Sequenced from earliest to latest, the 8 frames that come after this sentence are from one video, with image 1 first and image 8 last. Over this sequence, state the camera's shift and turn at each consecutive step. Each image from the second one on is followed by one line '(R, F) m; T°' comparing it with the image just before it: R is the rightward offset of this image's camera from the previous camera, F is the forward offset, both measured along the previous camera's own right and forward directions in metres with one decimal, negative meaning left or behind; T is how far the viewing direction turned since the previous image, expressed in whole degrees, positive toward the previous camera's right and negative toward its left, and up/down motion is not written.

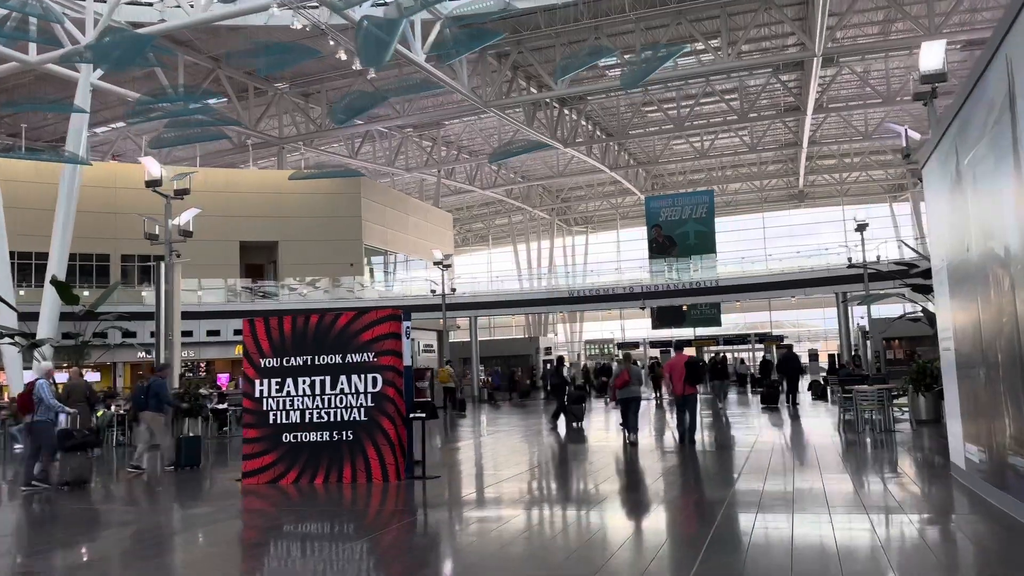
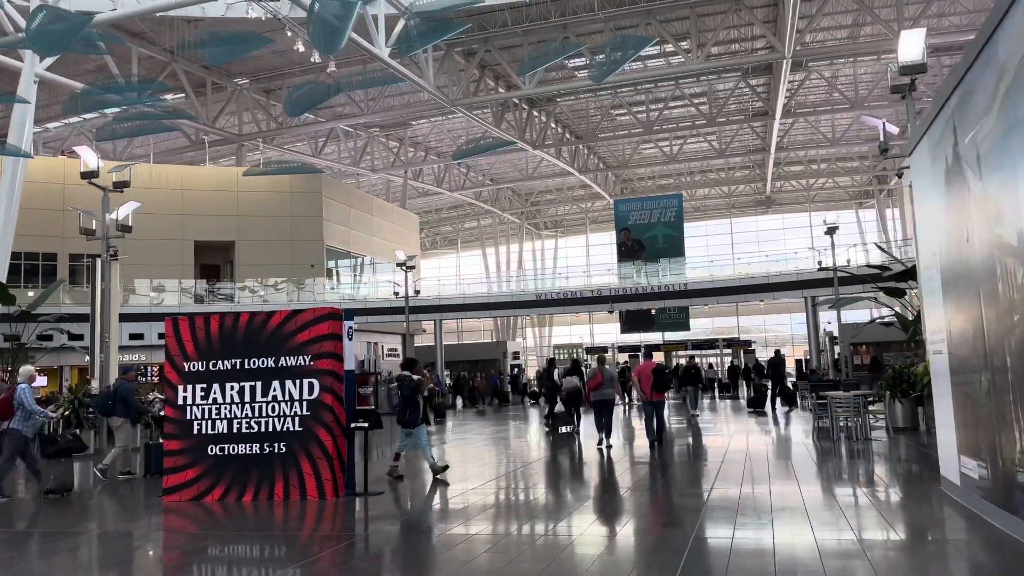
(+0.2, +0.7) m; +2°
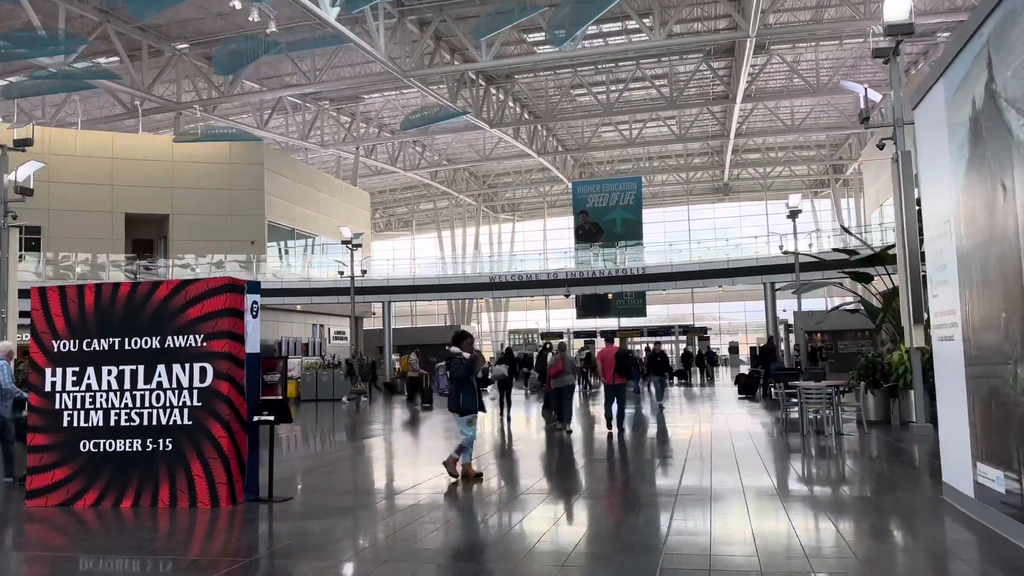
(+0.2, +1.0) m; +3°
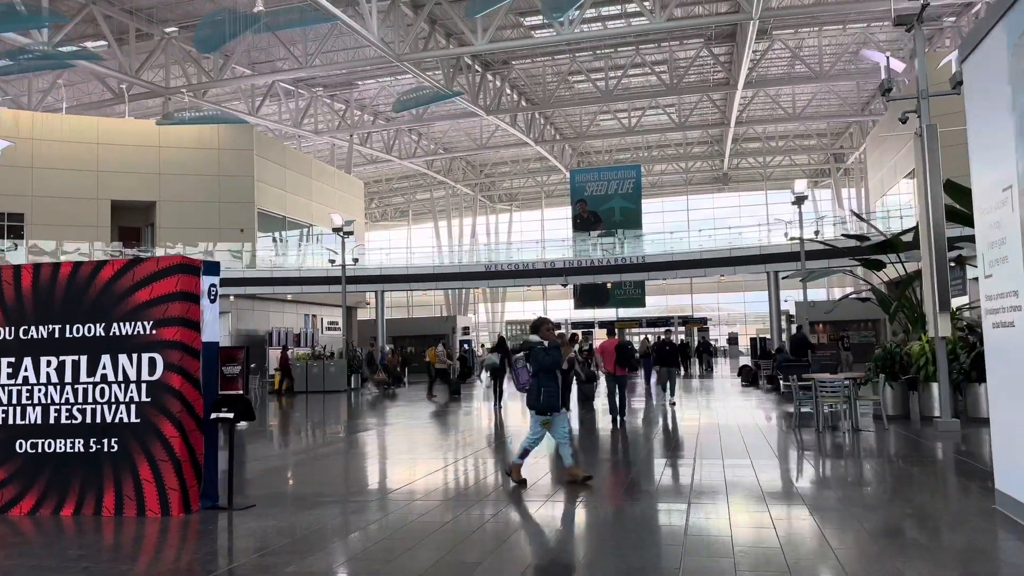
(0.0, +0.7) m; 0°
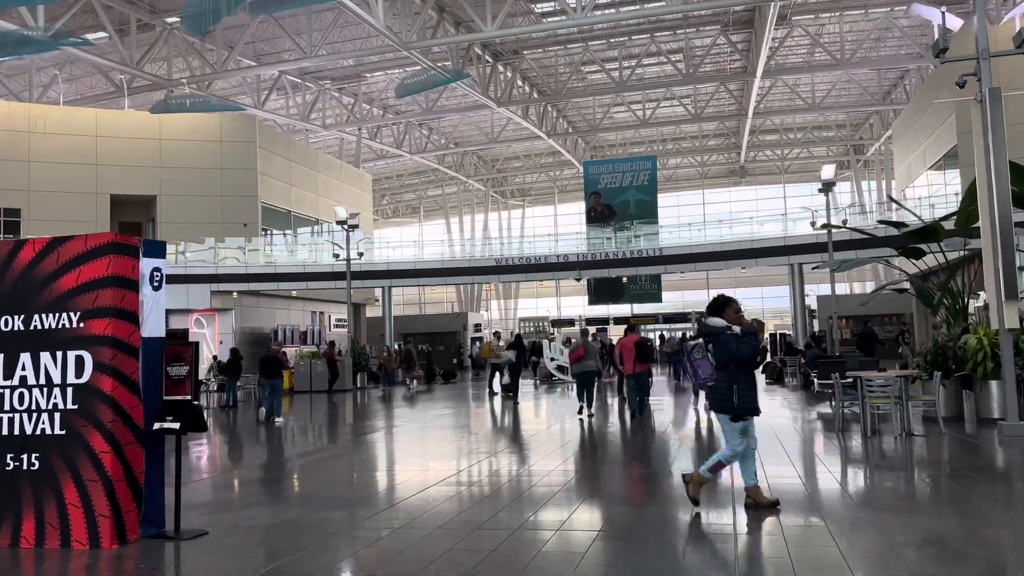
(+0.1, +0.9) m; -1°
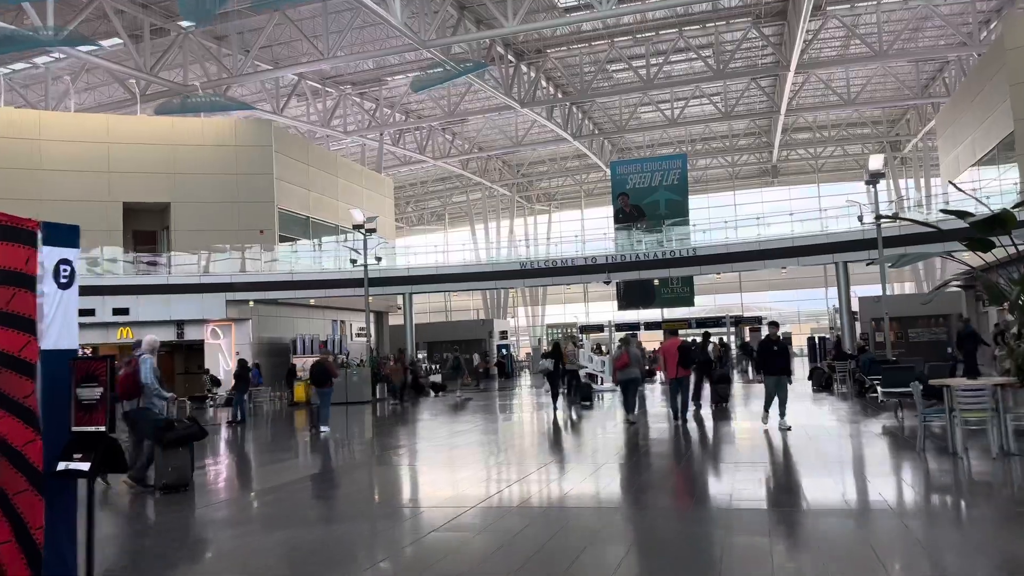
(+0.1, +1.1) m; -2°
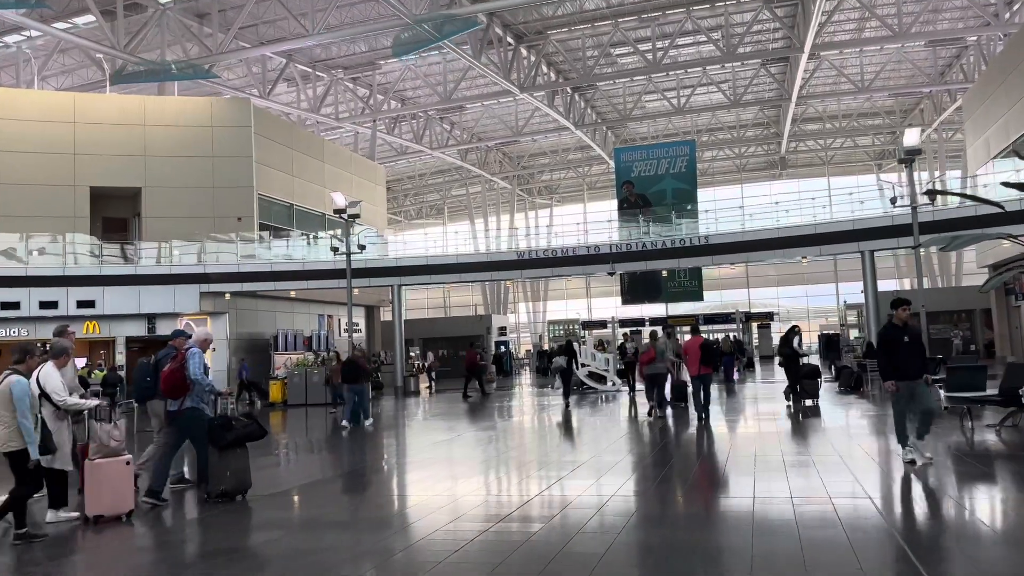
(+0.2, +1.7) m; 0°
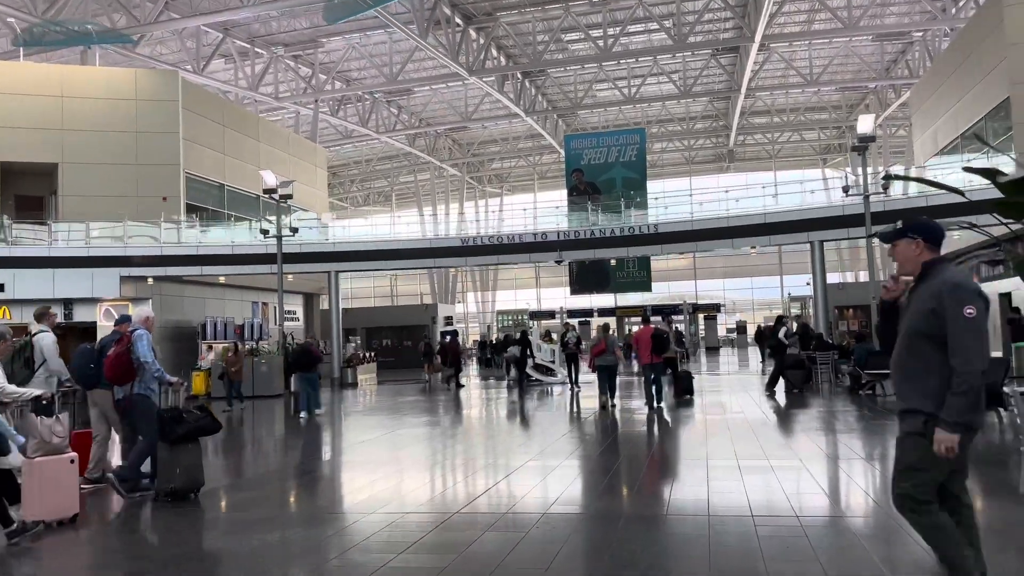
(+0.2, +0.8) m; +4°
